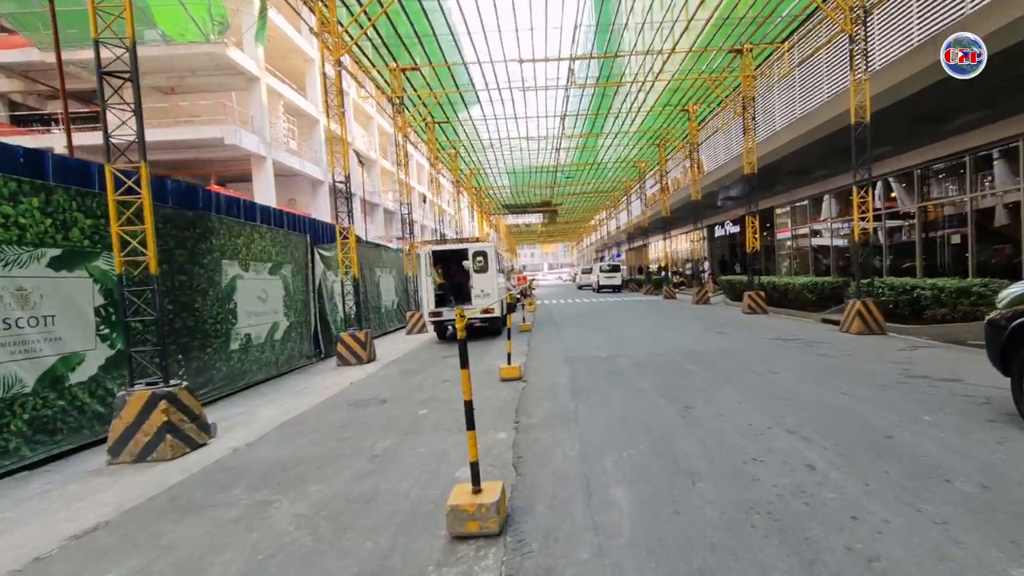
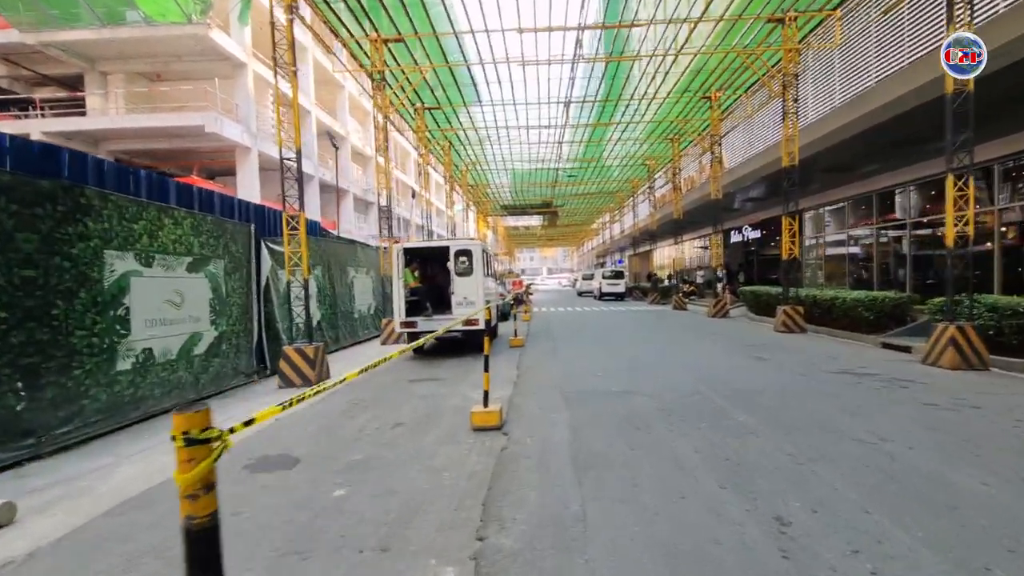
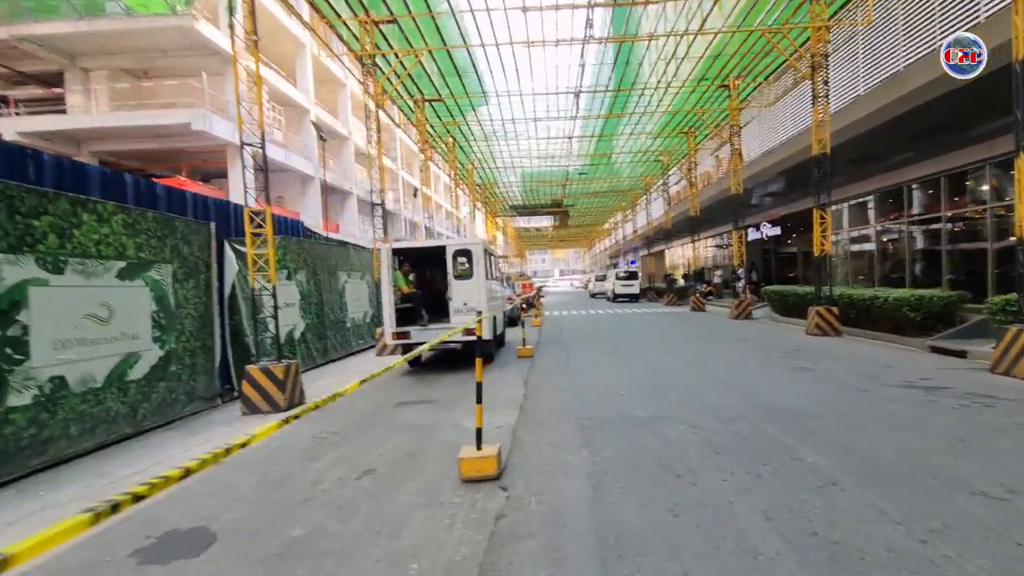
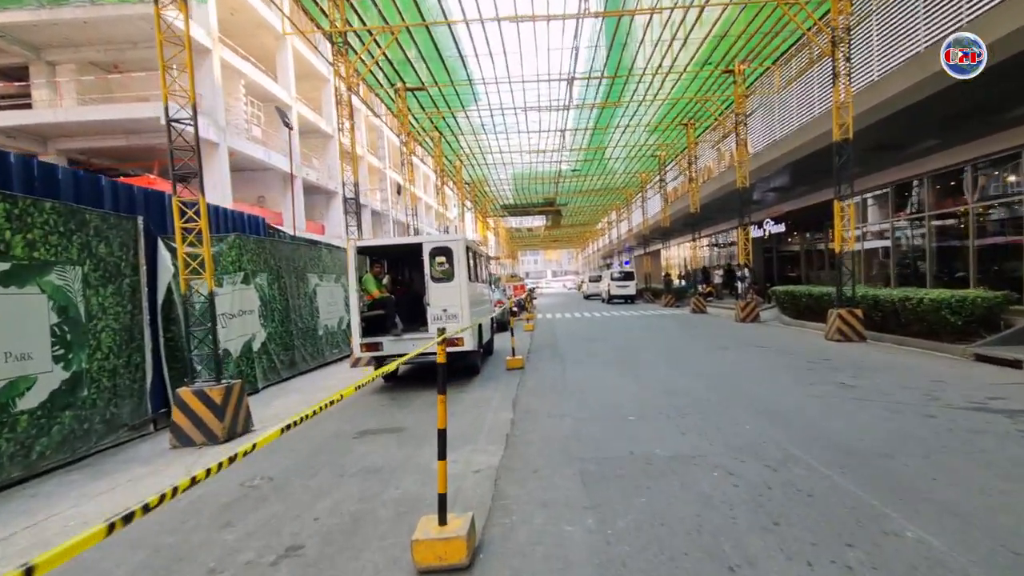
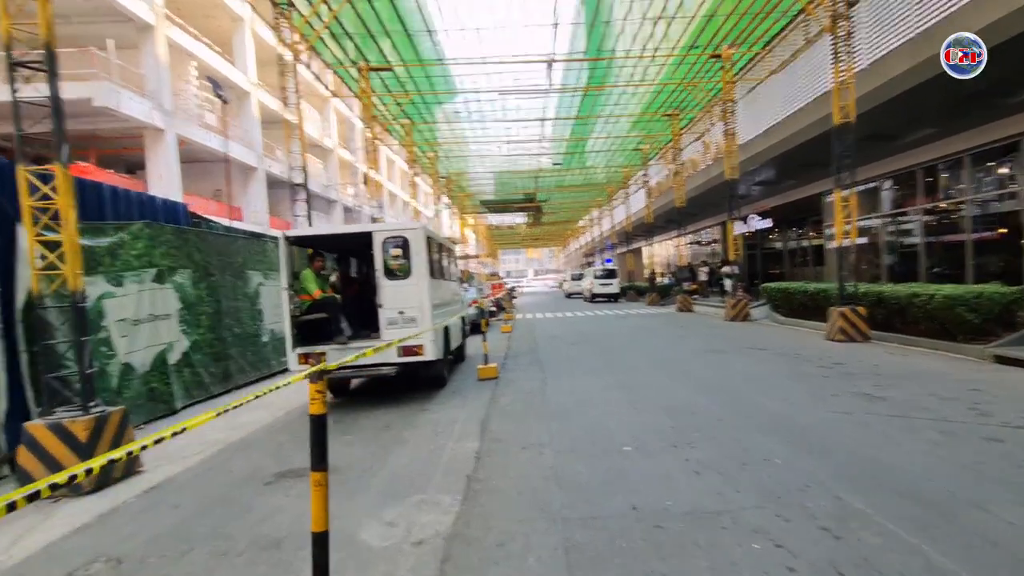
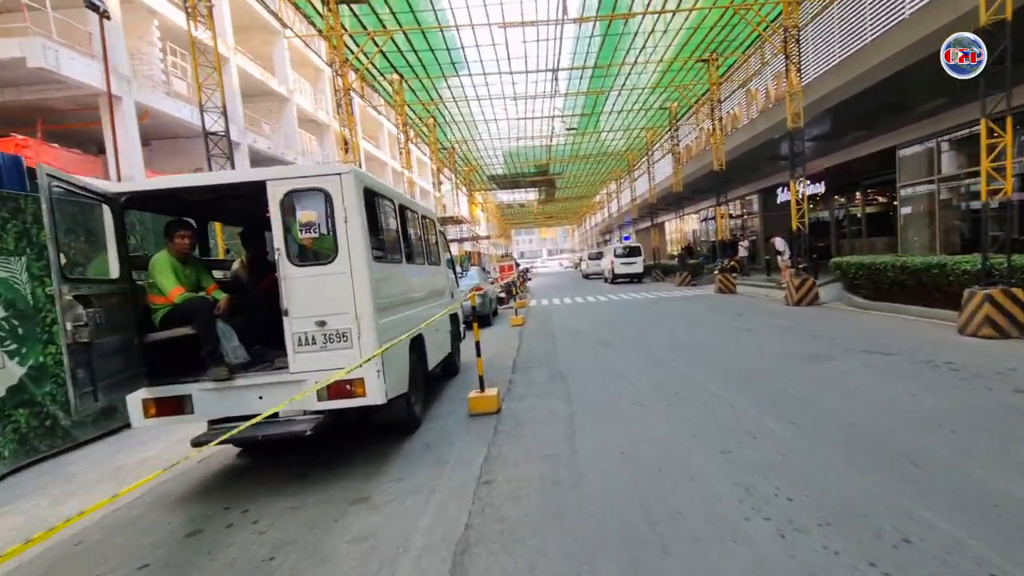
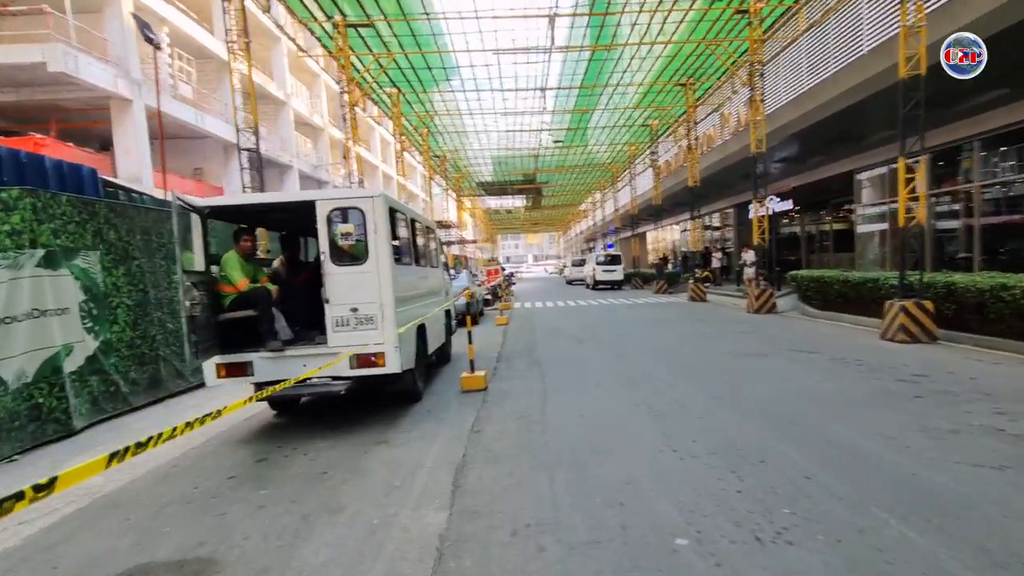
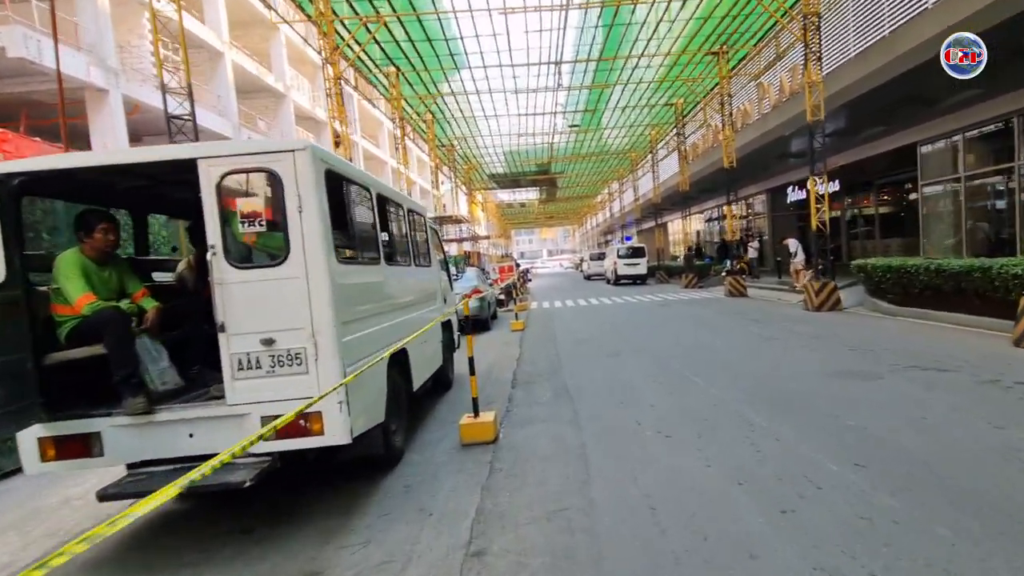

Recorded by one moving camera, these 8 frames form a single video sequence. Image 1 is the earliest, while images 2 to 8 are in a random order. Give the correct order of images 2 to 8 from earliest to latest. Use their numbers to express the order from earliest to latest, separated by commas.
2, 3, 4, 5, 7, 6, 8
